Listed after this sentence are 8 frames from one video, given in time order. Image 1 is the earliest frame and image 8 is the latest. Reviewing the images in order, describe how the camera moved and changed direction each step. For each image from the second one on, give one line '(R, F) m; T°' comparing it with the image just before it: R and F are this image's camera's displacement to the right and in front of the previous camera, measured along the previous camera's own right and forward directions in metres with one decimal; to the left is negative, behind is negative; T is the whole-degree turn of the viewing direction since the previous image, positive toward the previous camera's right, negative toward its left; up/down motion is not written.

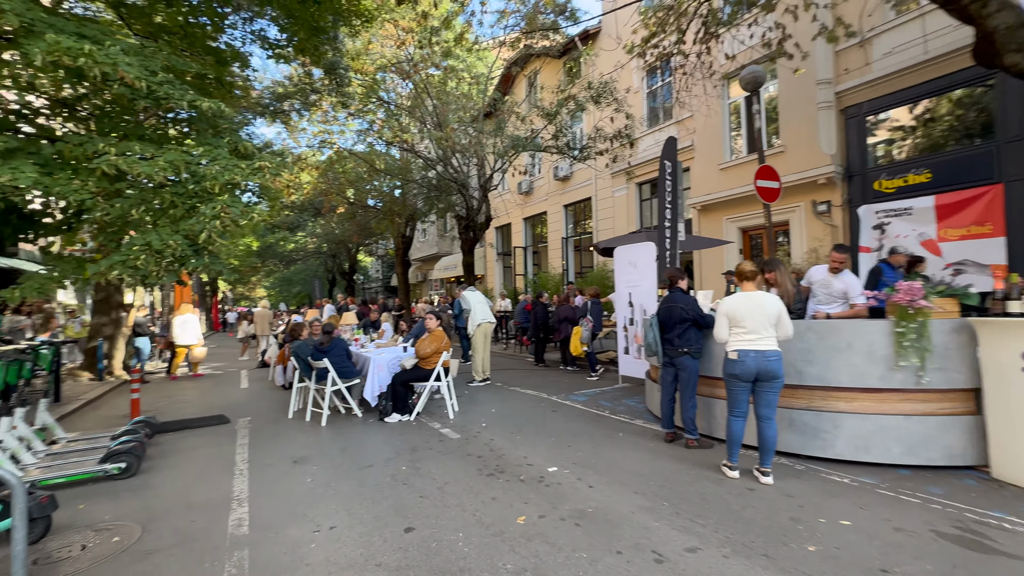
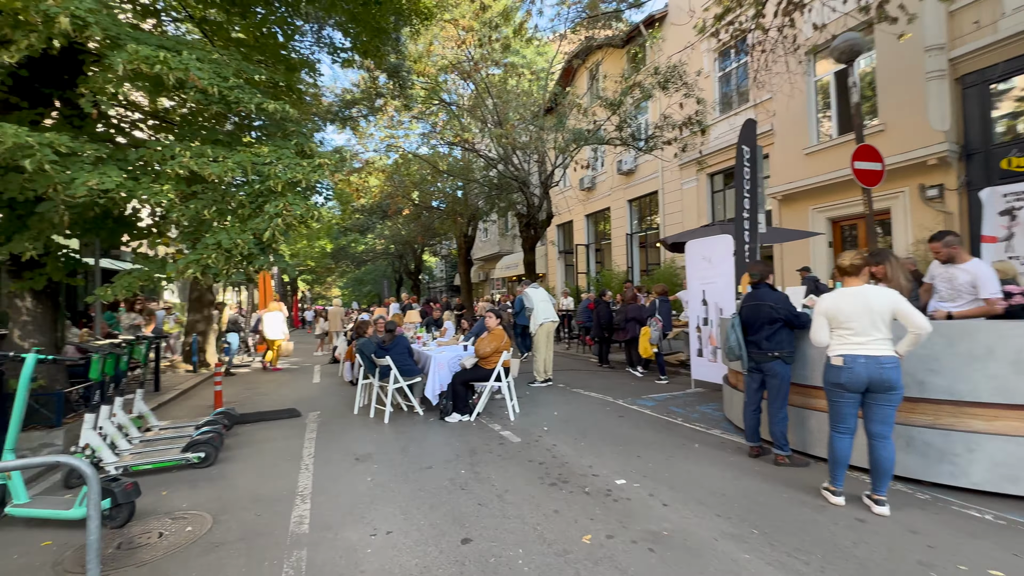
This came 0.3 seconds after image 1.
(0.0, +0.3) m; -8°
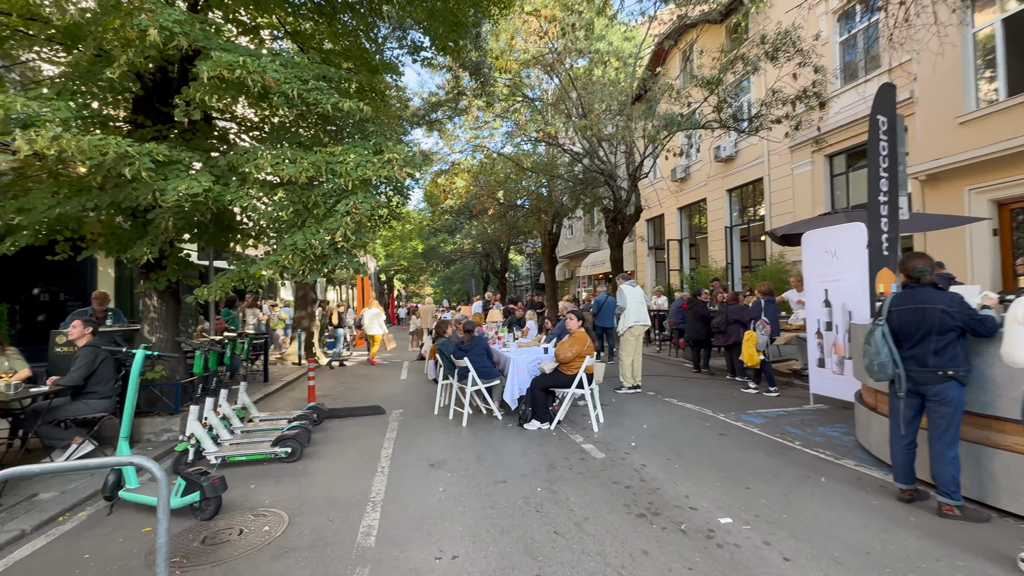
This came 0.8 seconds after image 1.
(+0.1, +0.5) m; -11°
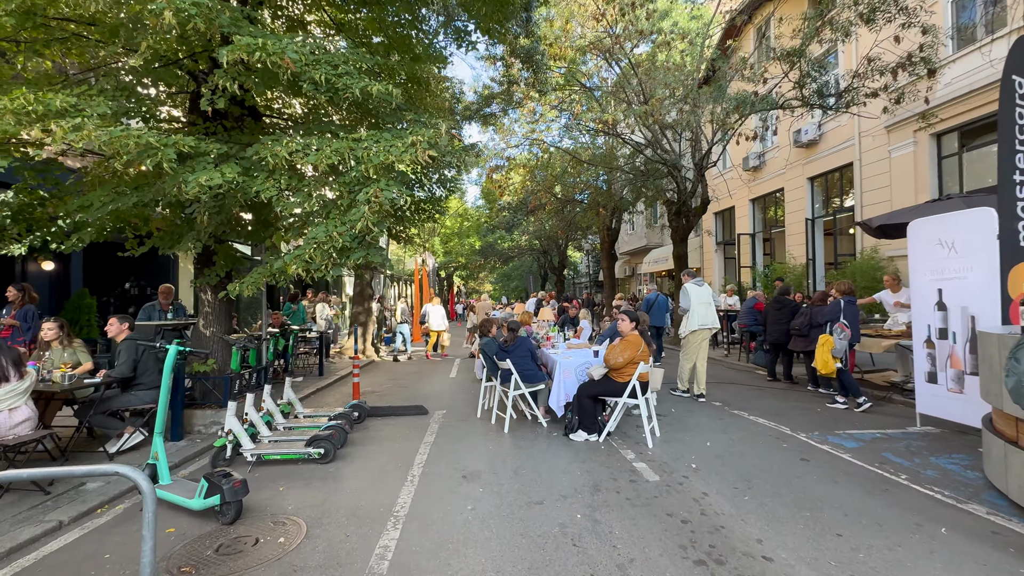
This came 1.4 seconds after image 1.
(+0.2, +0.6) m; -8°
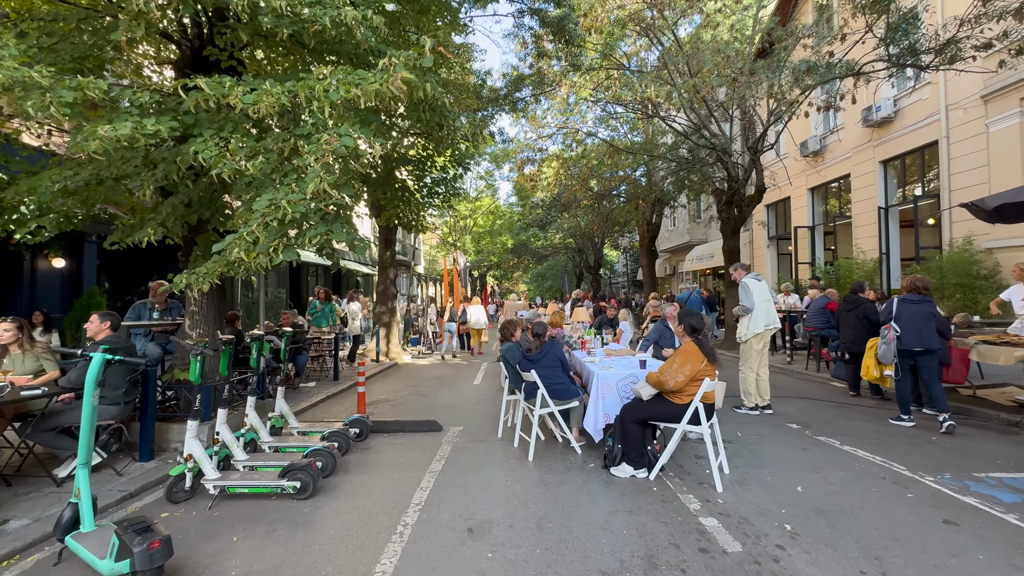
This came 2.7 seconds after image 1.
(+0.1, +1.3) m; -4°
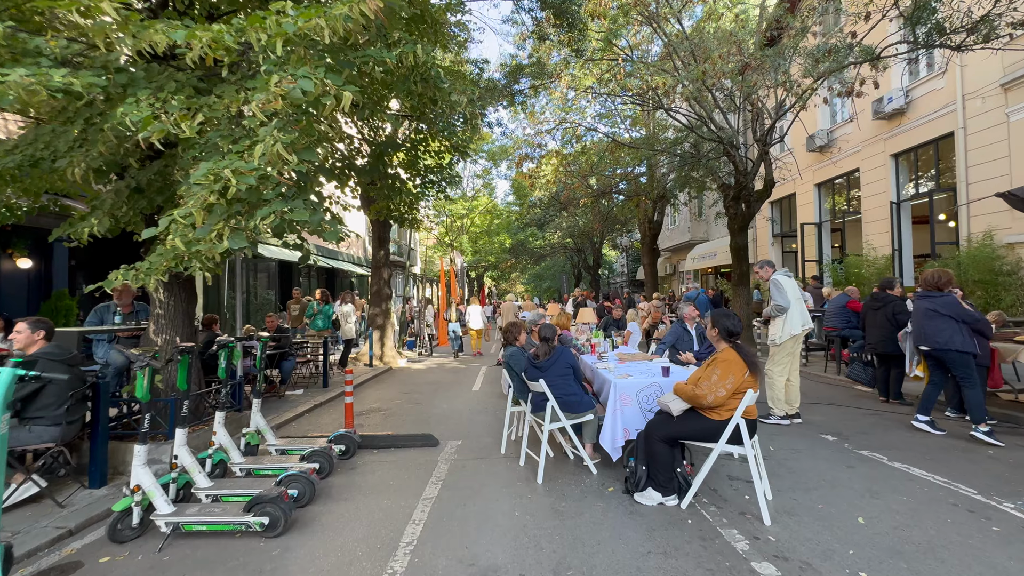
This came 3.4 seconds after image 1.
(-0.1, +0.7) m; 0°
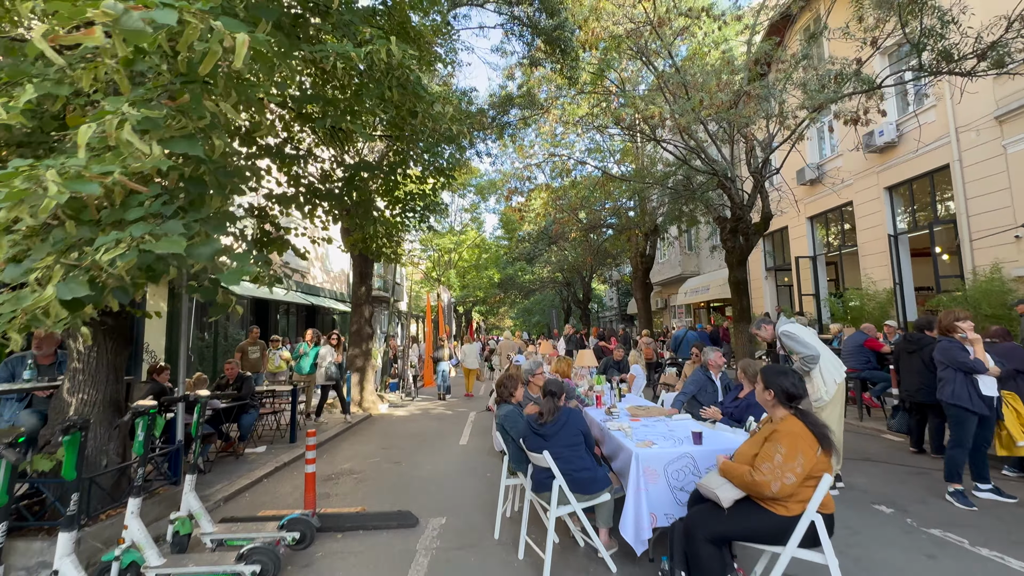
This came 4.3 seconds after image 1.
(-0.1, +0.9) m; +2°
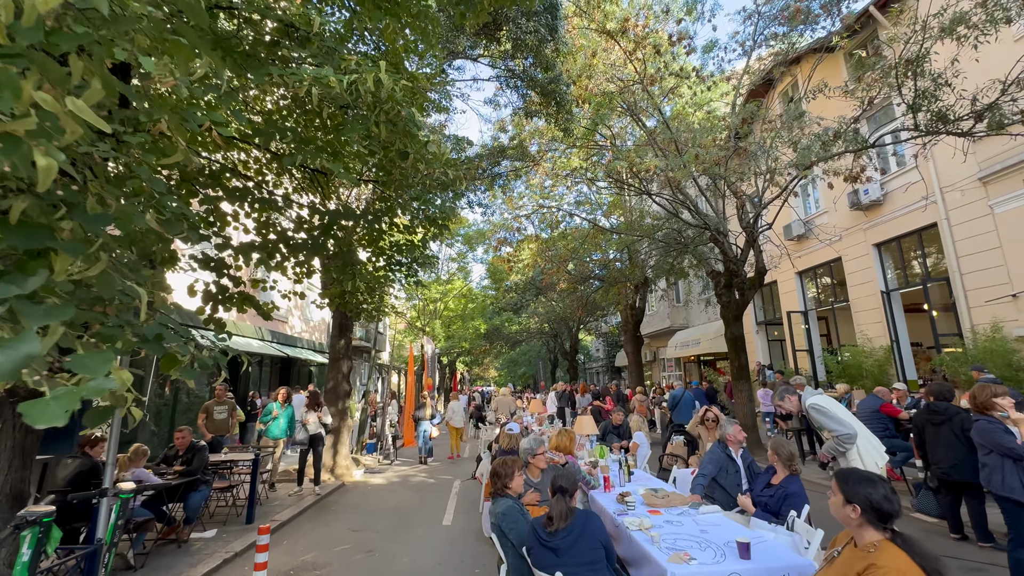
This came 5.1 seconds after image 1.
(-0.2, +0.7) m; +2°
